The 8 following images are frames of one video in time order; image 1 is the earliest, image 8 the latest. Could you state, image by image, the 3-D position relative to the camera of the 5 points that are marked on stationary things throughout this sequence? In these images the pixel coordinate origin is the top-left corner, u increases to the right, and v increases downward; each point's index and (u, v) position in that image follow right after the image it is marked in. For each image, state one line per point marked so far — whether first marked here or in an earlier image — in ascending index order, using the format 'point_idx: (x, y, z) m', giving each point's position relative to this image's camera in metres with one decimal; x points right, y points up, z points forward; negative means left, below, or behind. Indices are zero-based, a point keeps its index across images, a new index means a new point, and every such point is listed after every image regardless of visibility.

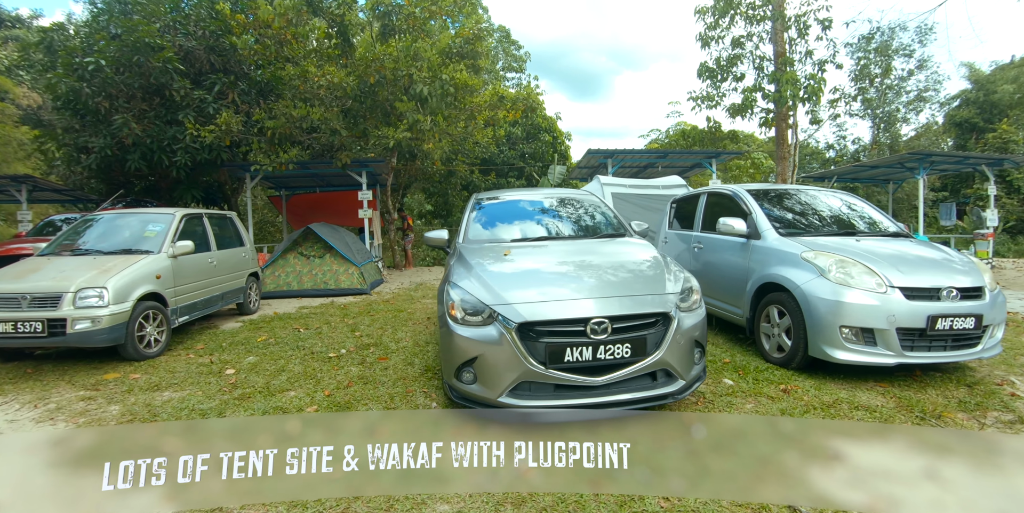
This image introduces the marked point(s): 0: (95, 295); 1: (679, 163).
0: (-3.5, -0.3, +4.0) m
1: (+3.4, +1.8, +9.3) m
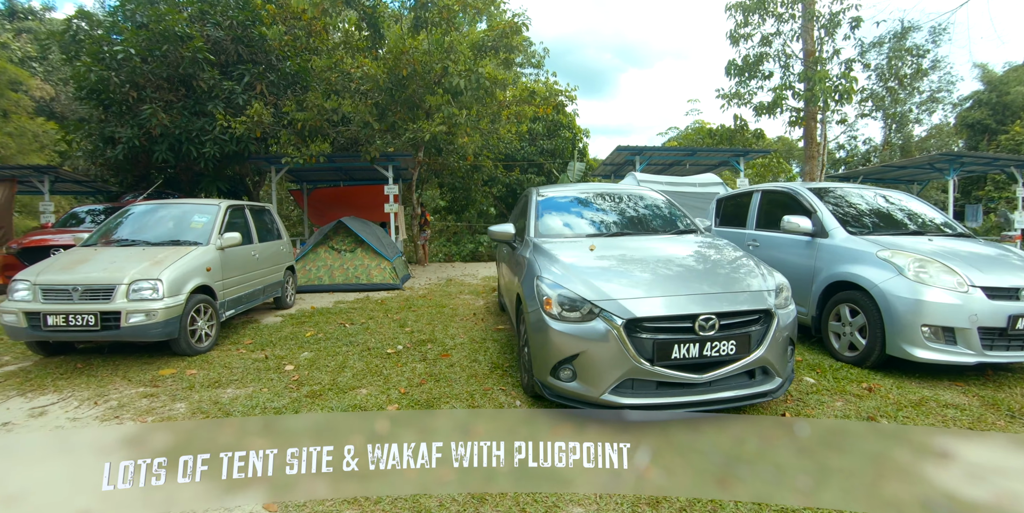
0: (-3.0, -0.3, +3.8) m
1: (+3.9, +1.9, +9.3) m
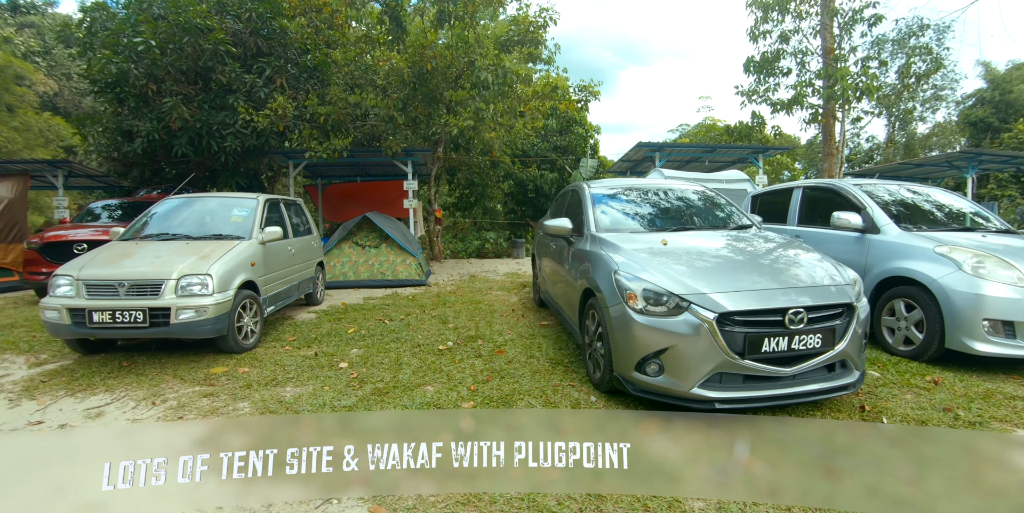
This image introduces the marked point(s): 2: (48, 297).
0: (-2.5, -0.2, +3.7) m
1: (+4.3, +1.9, +9.3) m
2: (-3.7, -0.3, +3.7) m
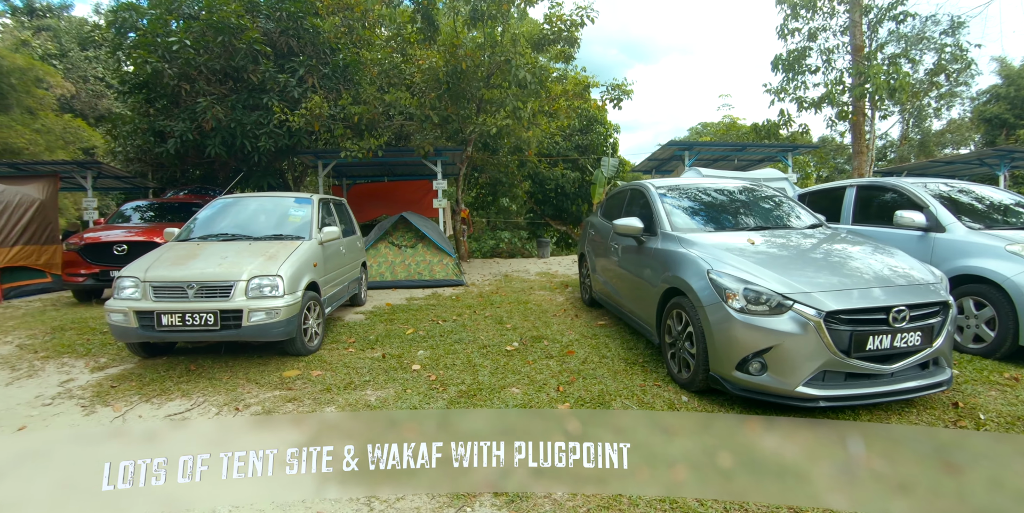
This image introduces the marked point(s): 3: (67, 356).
0: (-1.9, -0.2, +3.6) m
1: (+4.8, +2.0, +9.3) m
2: (-3.2, -0.3, +3.7) m
3: (-4.0, -0.9, +4.2) m
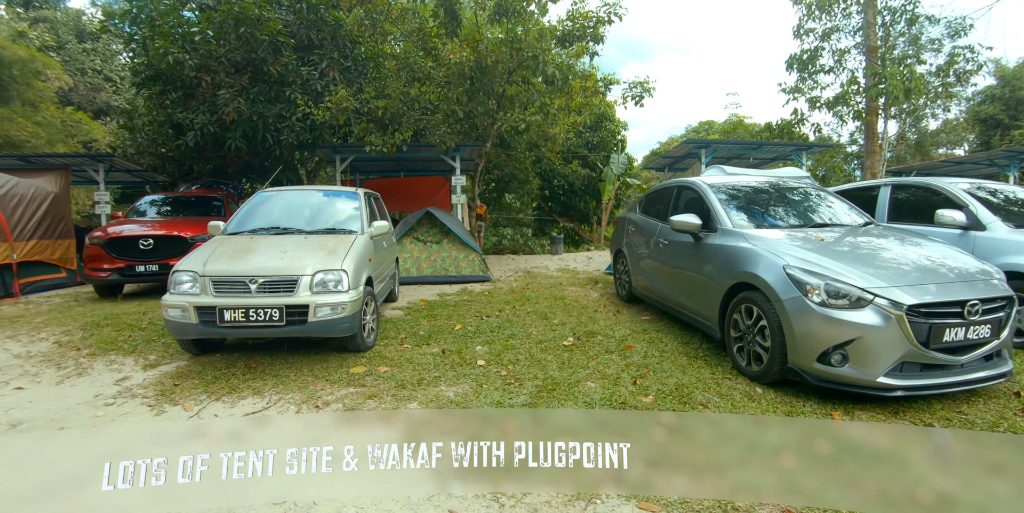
0: (-1.4, -0.2, +3.6) m
1: (+5.2, +2.0, +9.4) m
2: (-2.6, -0.3, +3.6) m
3: (-3.5, -0.8, +4.1) m
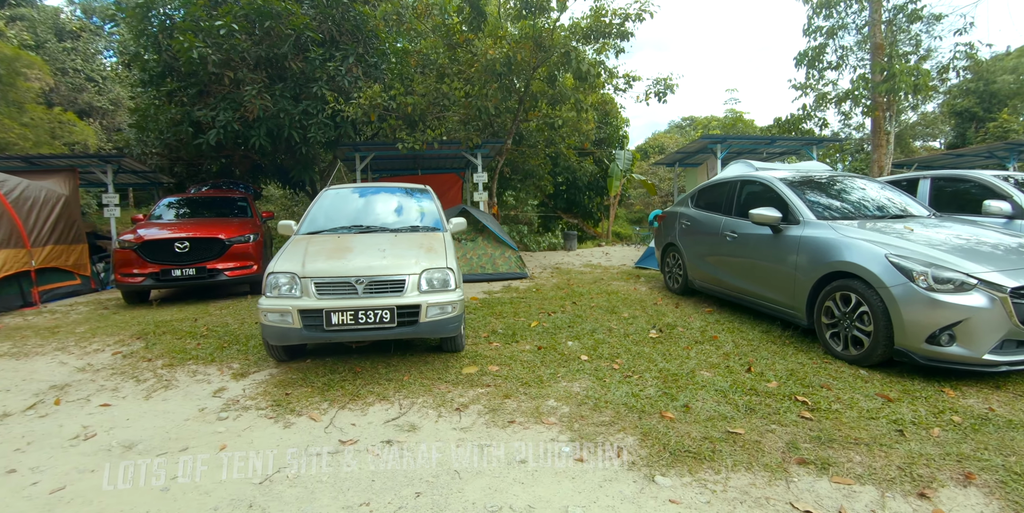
0: (-0.6, -0.2, +3.5) m
1: (+5.5, +2.2, +9.8) m
2: (-1.8, -0.3, +3.5) m
3: (-2.7, -0.9, +3.9) m
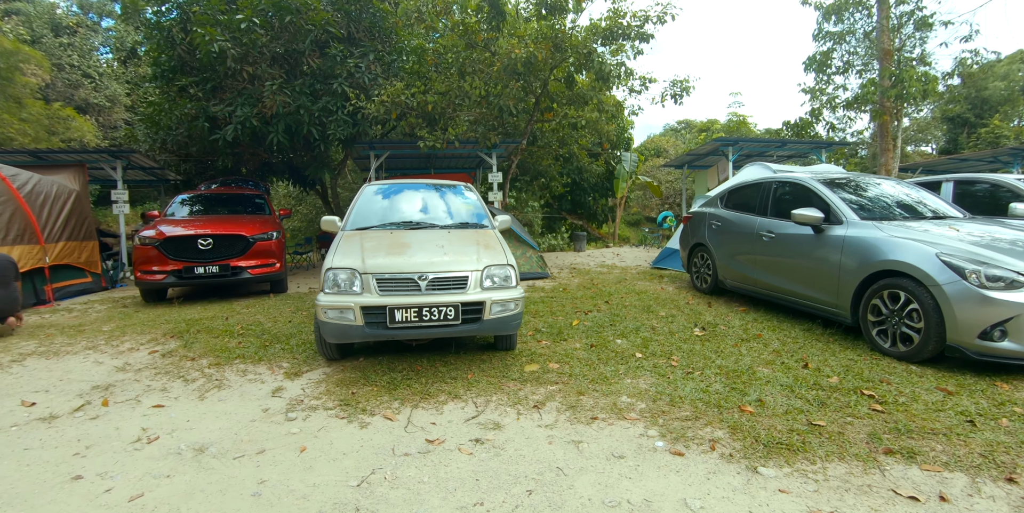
0: (-0.1, -0.1, +3.5) m
1: (+5.8, +2.2, +10.0) m
2: (-1.4, -0.3, +3.4) m
3: (-2.2, -0.9, +3.8) m
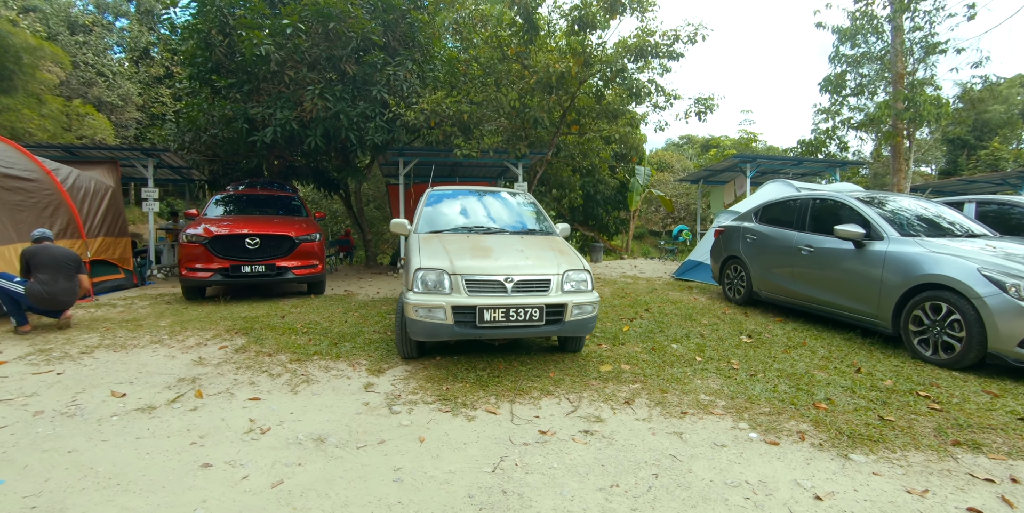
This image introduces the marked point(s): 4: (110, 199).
0: (+0.5, -0.2, +3.7) m
1: (+6.3, +1.9, +10.4) m
2: (-0.8, -0.3, +3.6) m
3: (-1.7, -0.9, +3.9) m
4: (-5.5, +0.8, +6.6) m
